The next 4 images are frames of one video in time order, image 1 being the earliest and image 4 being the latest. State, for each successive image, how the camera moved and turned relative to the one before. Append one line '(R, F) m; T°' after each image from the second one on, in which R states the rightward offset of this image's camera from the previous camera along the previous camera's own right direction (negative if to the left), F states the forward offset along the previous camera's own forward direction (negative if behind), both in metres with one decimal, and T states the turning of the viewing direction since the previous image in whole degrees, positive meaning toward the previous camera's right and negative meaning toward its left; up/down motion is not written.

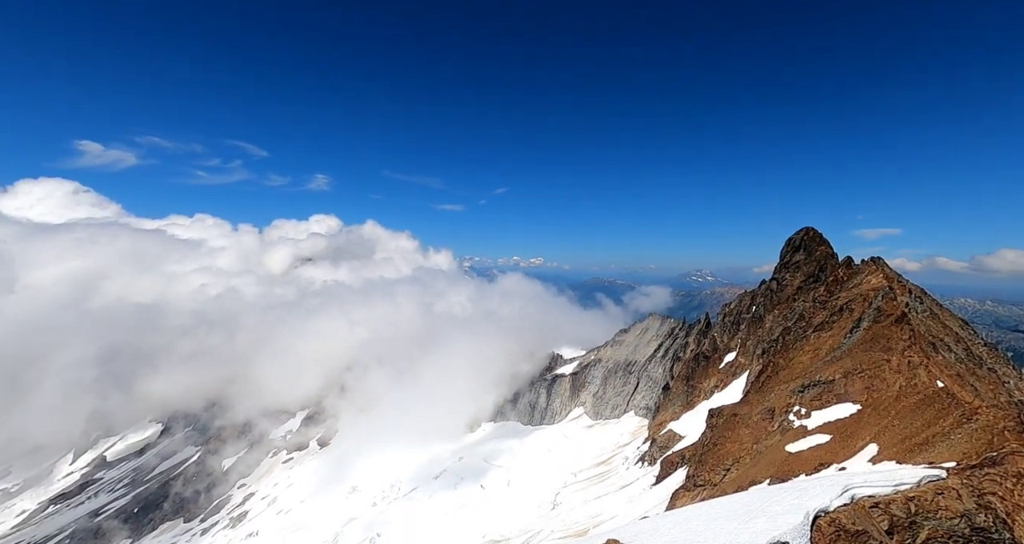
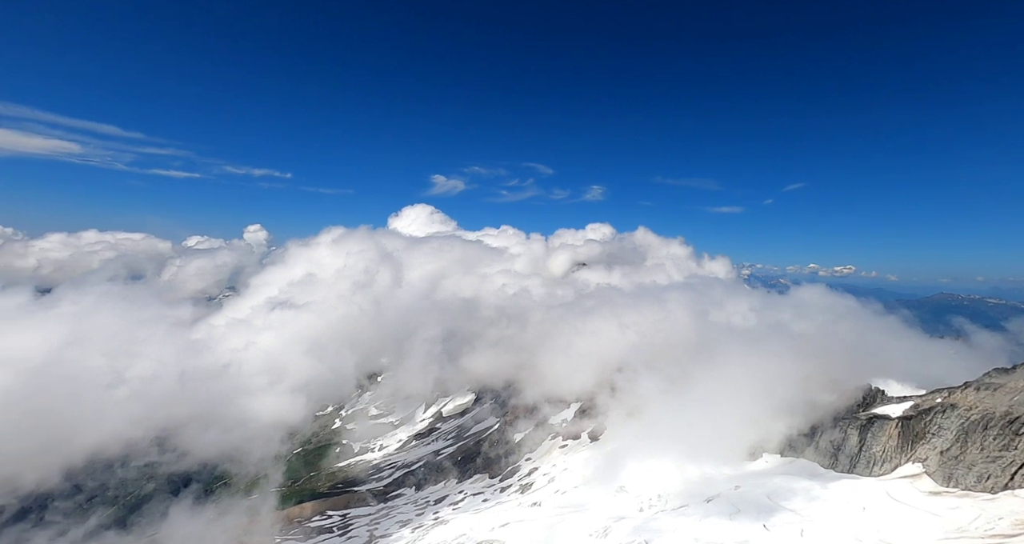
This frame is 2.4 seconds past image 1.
(-4.9, +10.4) m; -28°
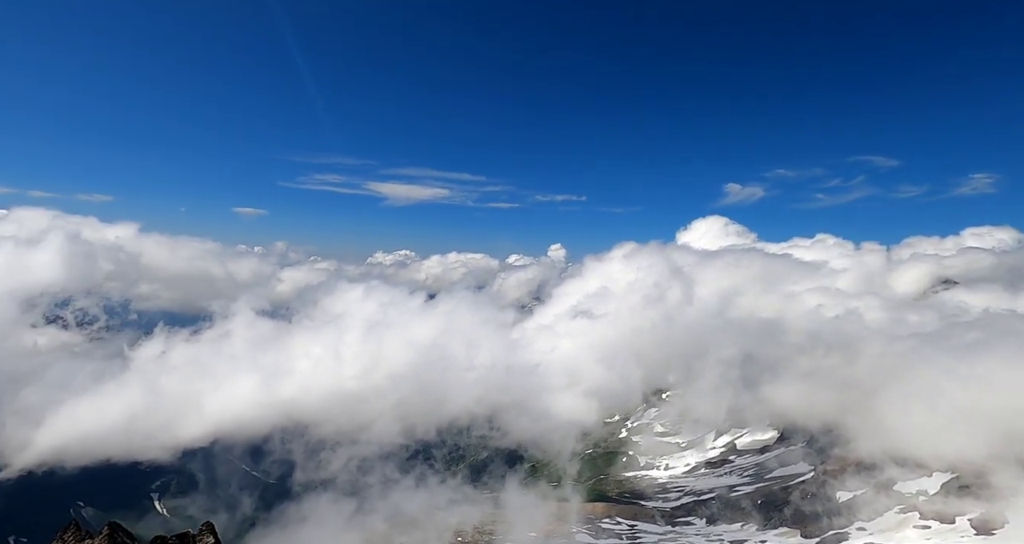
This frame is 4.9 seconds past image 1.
(-24.4, +49.2) m; -29°
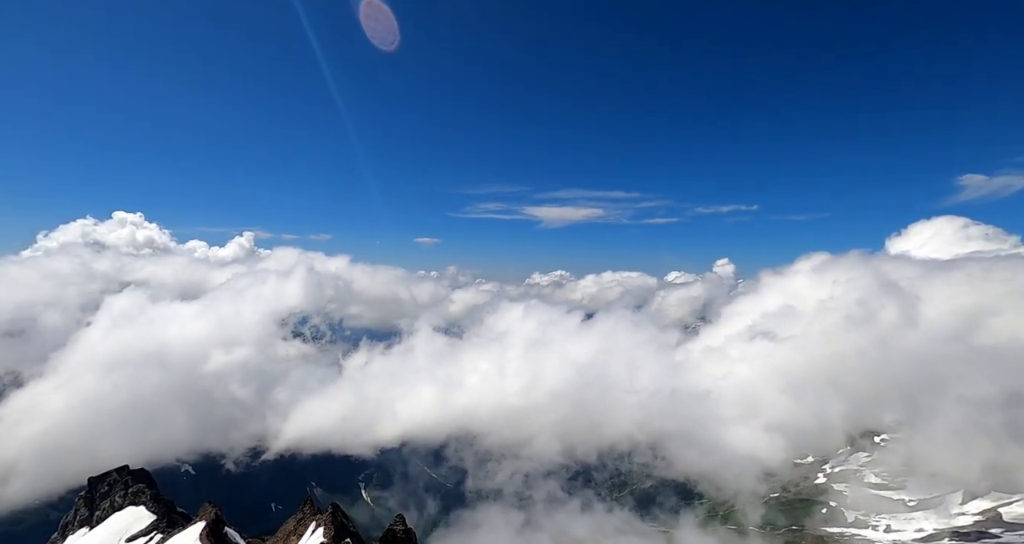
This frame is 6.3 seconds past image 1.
(-25.6, +86.3) m; -16°
